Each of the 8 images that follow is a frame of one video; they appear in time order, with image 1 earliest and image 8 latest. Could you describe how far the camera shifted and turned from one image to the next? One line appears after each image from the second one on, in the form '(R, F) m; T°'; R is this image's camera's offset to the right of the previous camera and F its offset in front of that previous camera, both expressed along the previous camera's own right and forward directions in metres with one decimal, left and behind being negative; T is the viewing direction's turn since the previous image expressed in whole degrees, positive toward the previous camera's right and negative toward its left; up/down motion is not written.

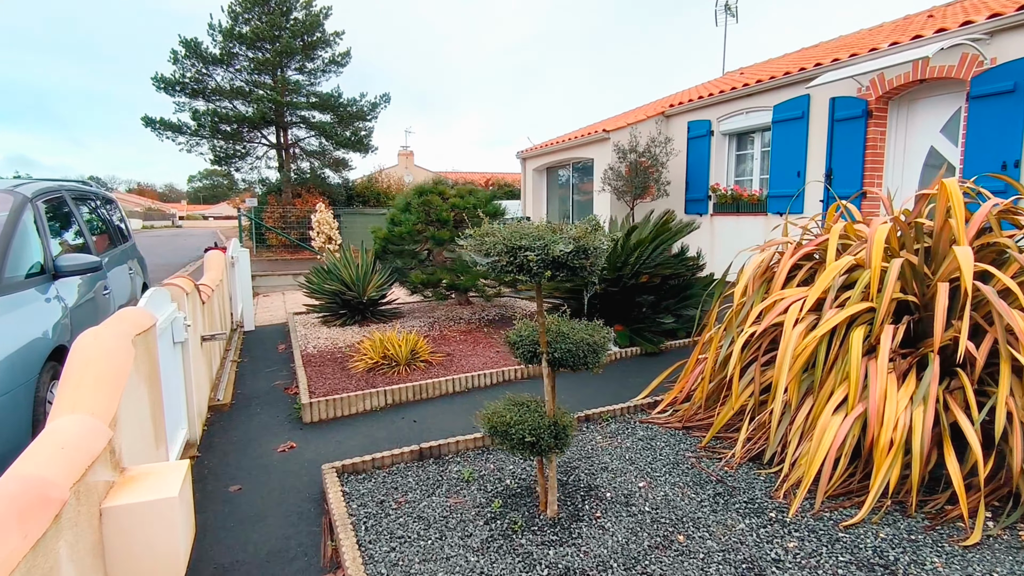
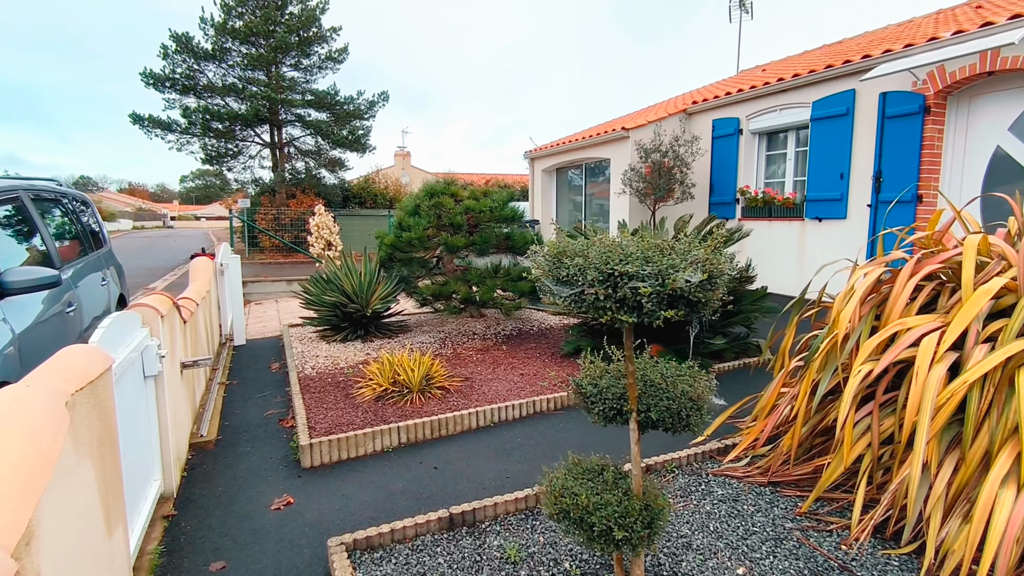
(-0.3, +0.7) m; +1°
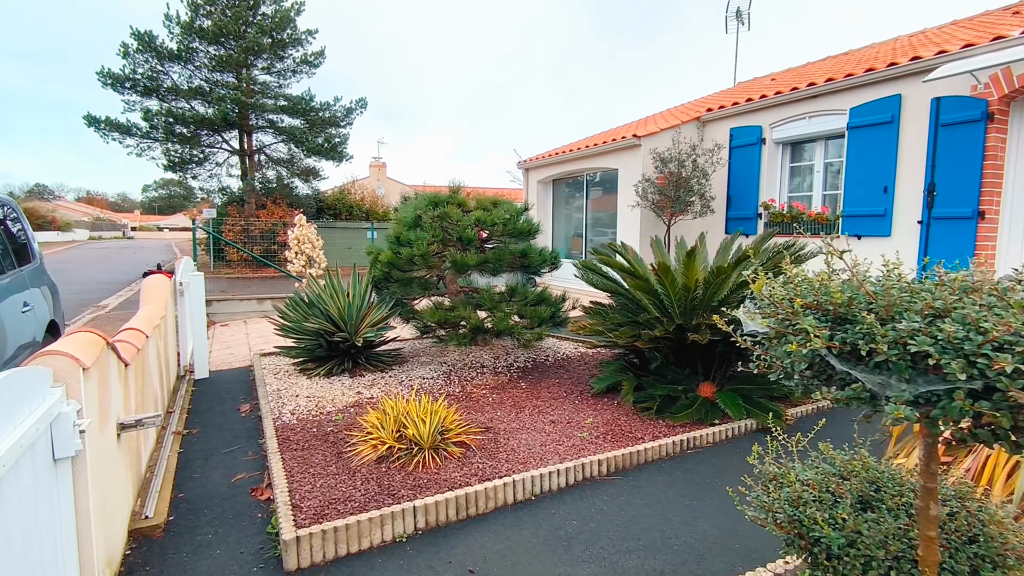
(-0.4, +0.9) m; +3°
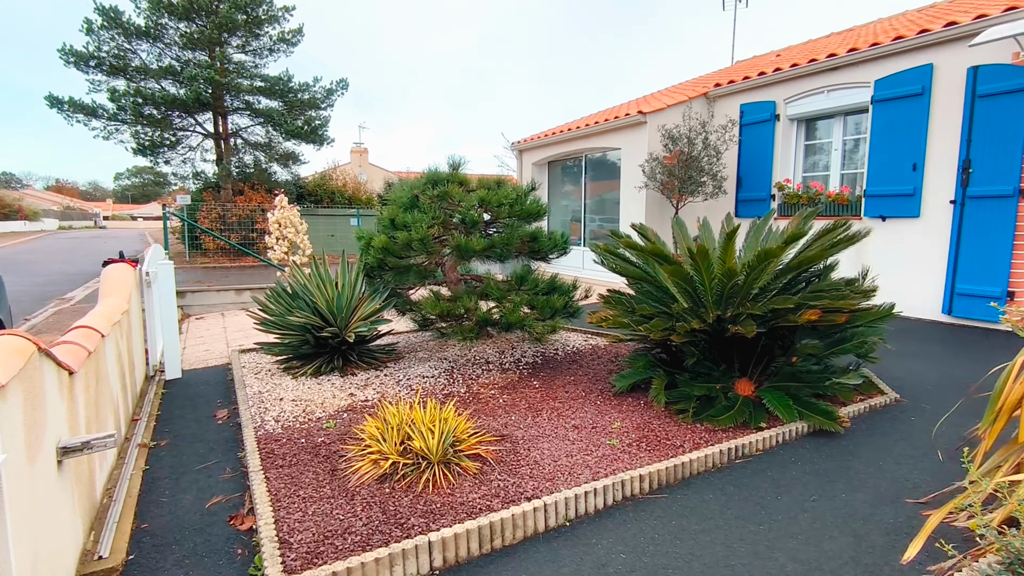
(-0.2, +0.5) m; +2°
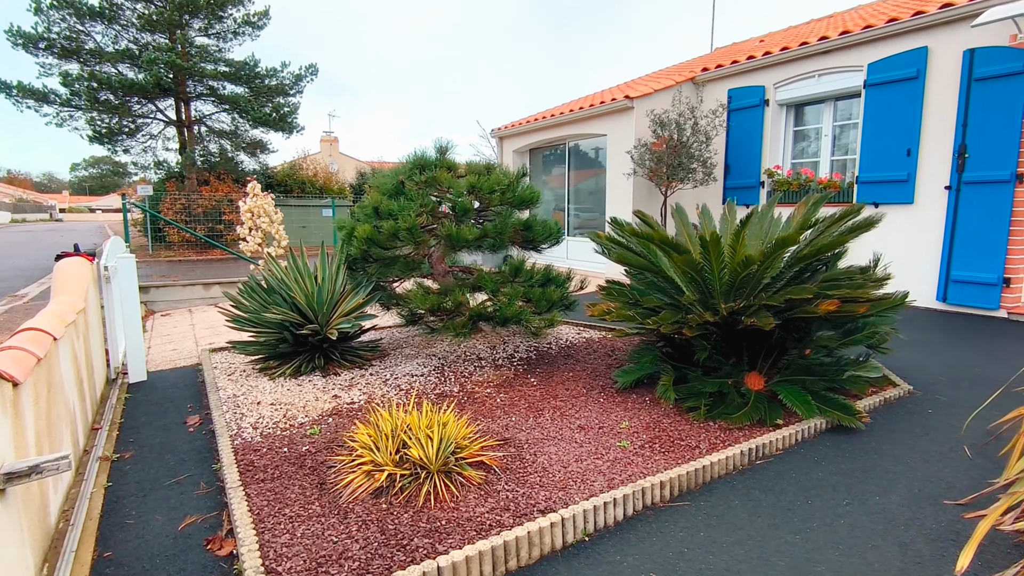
(-0.2, +0.3) m; +3°
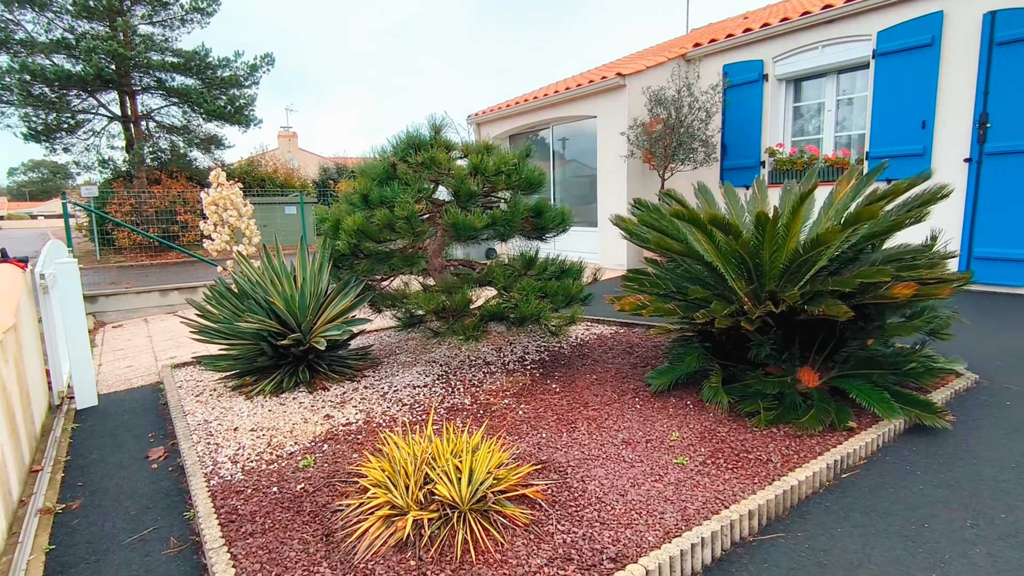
(-0.3, +0.5) m; +3°
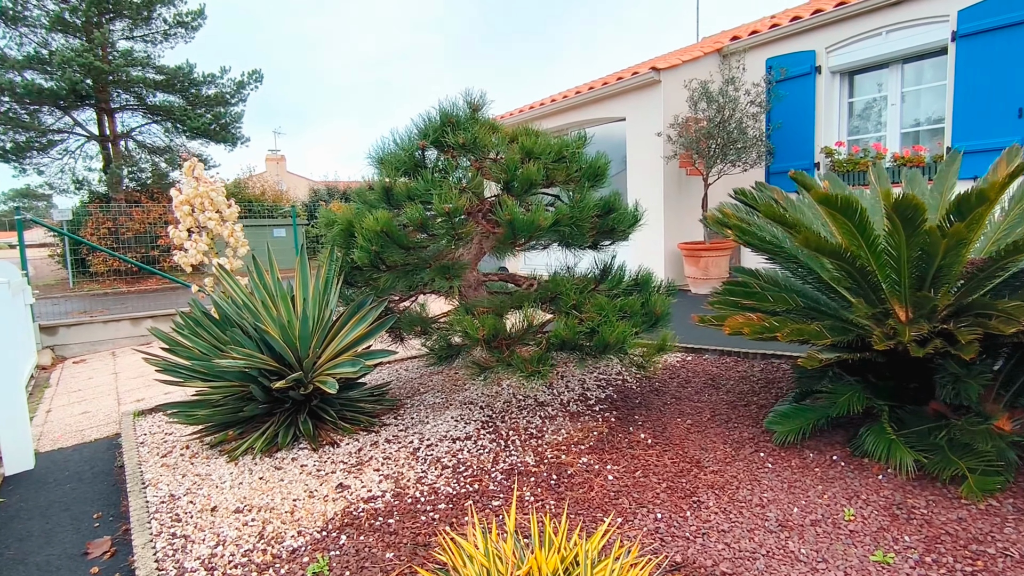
(-0.4, +0.9) m; +1°
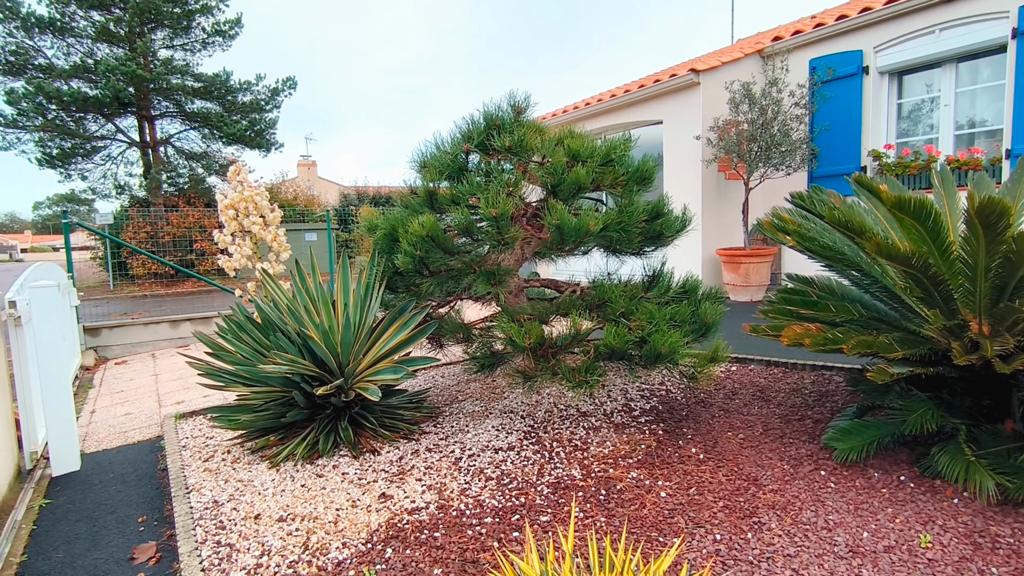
(-0.1, +0.1) m; -3°
